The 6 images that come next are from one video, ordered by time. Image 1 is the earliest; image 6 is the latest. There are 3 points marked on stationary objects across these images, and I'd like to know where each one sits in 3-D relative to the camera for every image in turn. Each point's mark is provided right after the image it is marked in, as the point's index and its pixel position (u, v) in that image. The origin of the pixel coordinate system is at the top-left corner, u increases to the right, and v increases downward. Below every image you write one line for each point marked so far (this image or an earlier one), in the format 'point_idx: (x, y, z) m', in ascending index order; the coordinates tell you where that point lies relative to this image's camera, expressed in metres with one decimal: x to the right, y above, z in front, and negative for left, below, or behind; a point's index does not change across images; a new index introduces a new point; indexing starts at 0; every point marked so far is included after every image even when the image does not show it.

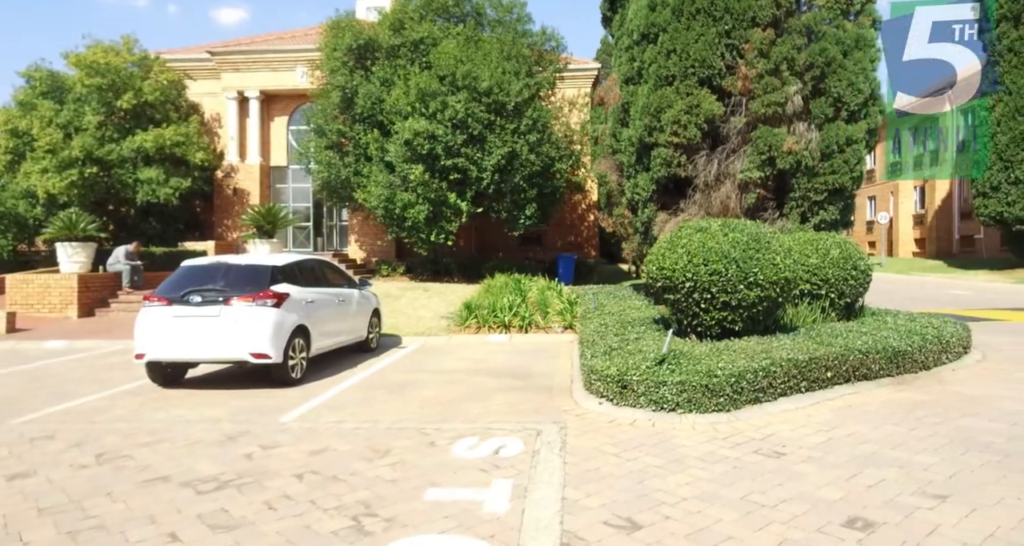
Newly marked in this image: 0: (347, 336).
0: (-2.2, -0.8, +8.9) m
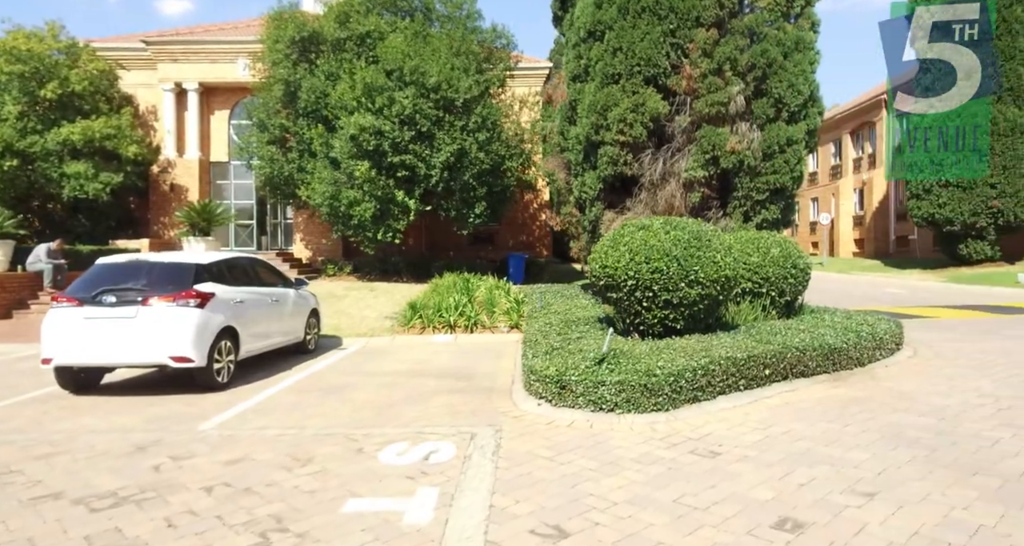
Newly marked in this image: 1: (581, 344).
0: (-3.0, -0.8, +8.5) m
1: (+0.7, -0.8, +7.2) m
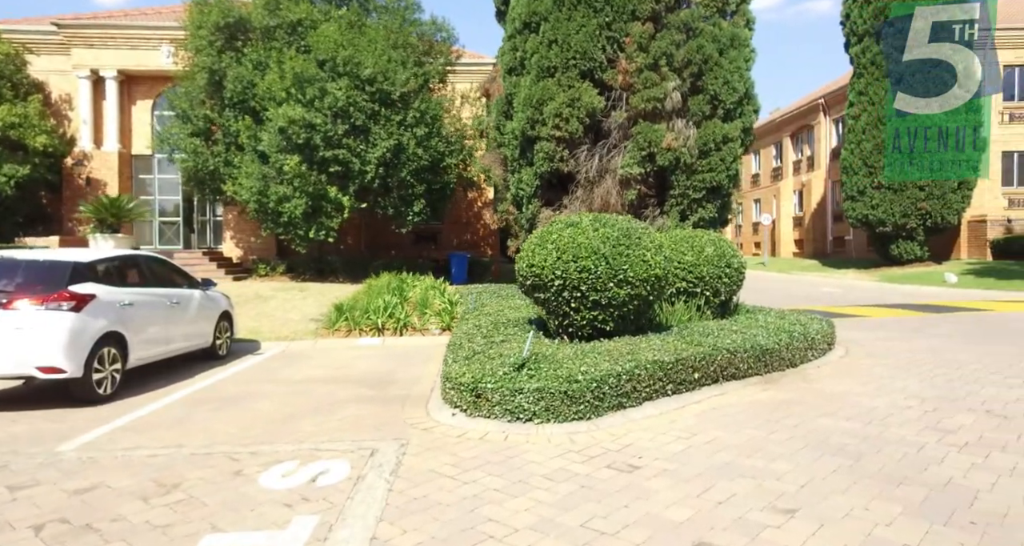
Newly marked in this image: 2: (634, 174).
0: (-3.9, -0.8, +7.9) m
1: (-0.1, -0.8, +6.8) m
2: (+2.1, +1.7, +11.4) m
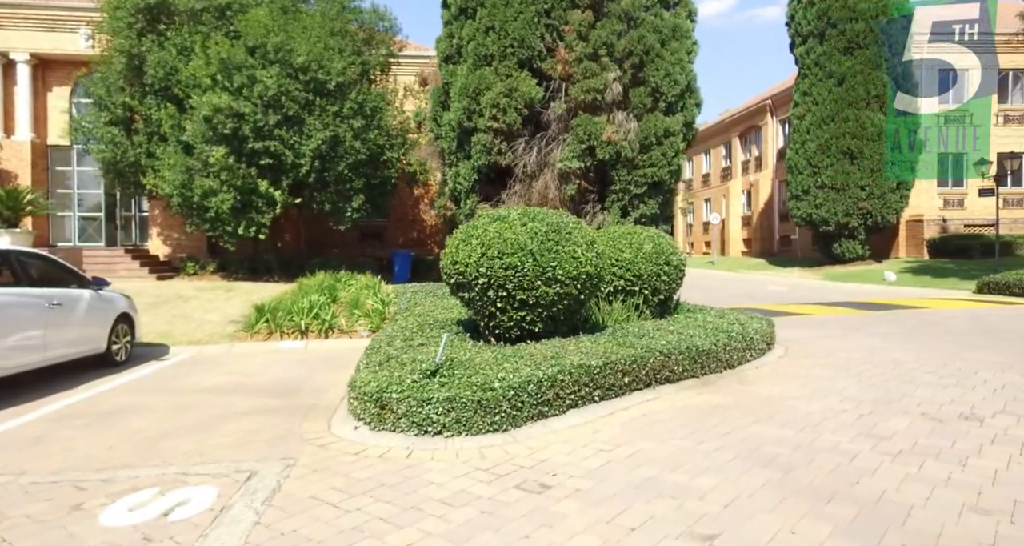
0: (-4.7, -0.8, +7.1) m
1: (-0.9, -0.7, +6.2) m
2: (+1.0, +1.7, +11.0) m
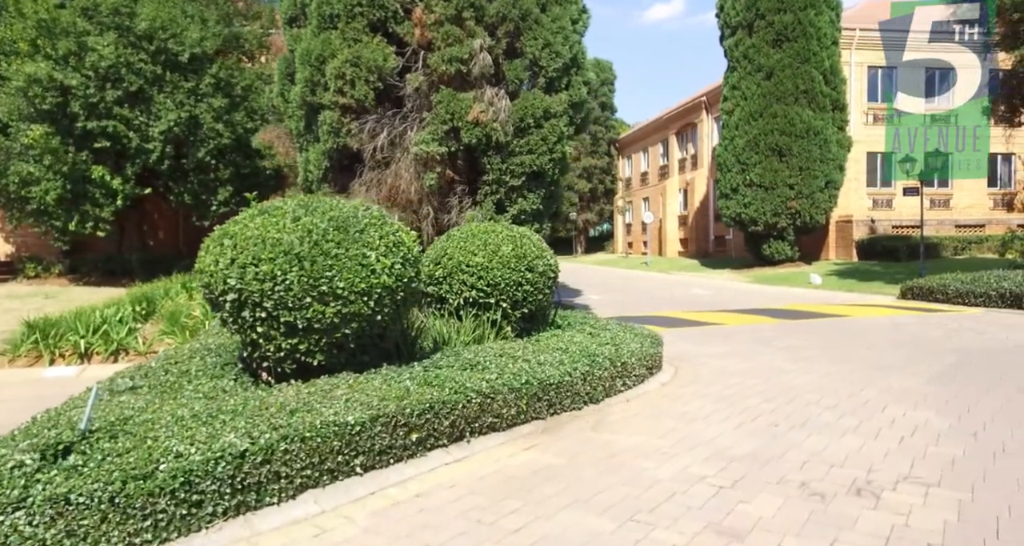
0: (-6.5, -0.9, +4.9) m
1: (-2.6, -0.8, +4.3) m
2: (-1.1, +1.7, +9.2) m
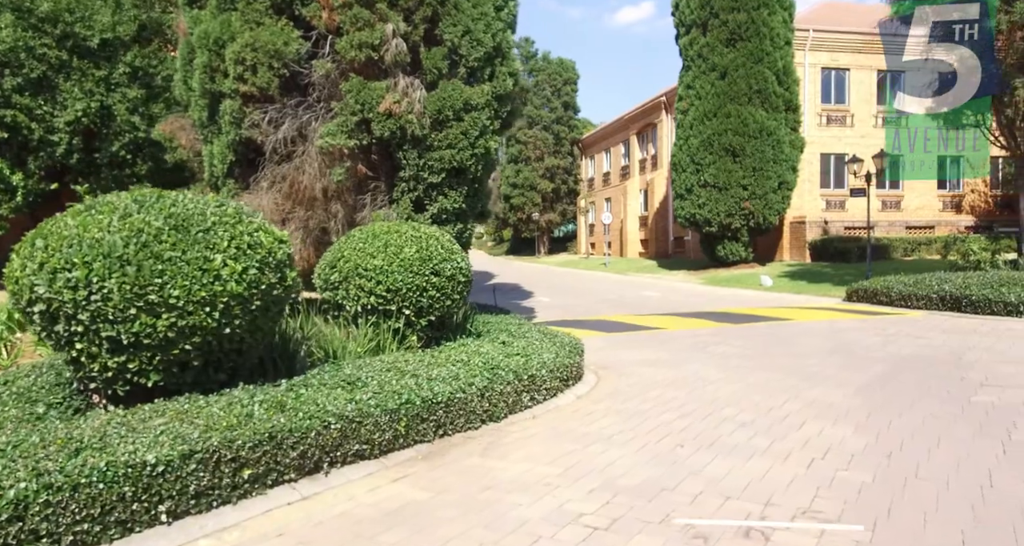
0: (-7.4, -0.9, +4.0) m
1: (-3.5, -0.9, +3.6) m
2: (-2.2, +1.6, +8.5) m
